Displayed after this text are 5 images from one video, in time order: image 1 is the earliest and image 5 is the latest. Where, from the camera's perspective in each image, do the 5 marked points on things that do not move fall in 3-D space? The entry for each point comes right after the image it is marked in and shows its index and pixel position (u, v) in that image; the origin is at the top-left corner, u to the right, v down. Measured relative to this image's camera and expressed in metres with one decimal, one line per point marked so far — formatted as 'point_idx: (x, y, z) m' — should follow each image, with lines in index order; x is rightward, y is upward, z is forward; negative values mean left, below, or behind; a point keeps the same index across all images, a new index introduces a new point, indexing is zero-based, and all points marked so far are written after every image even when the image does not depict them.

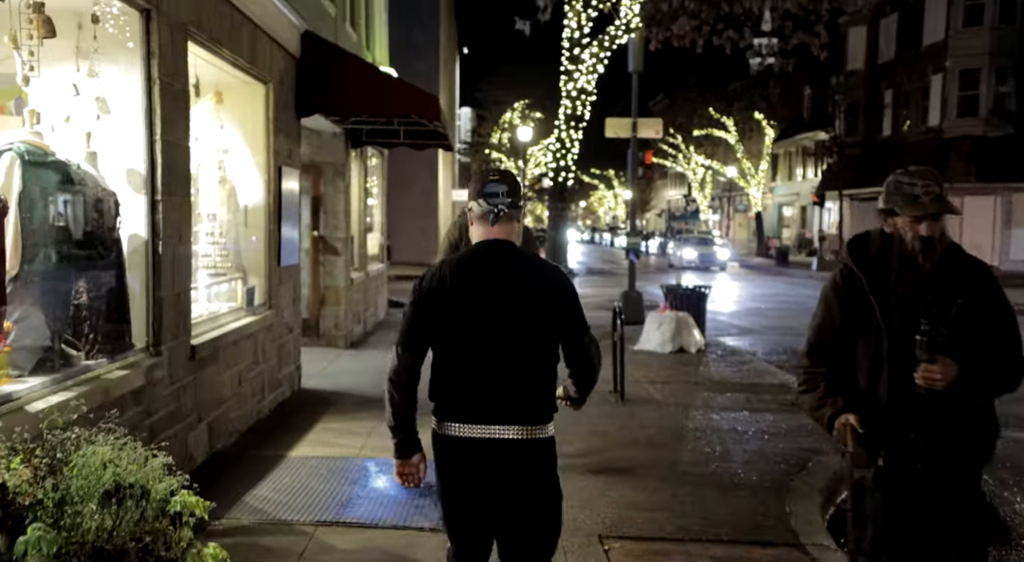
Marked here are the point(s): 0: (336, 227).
0: (-2.2, +0.7, +13.9) m
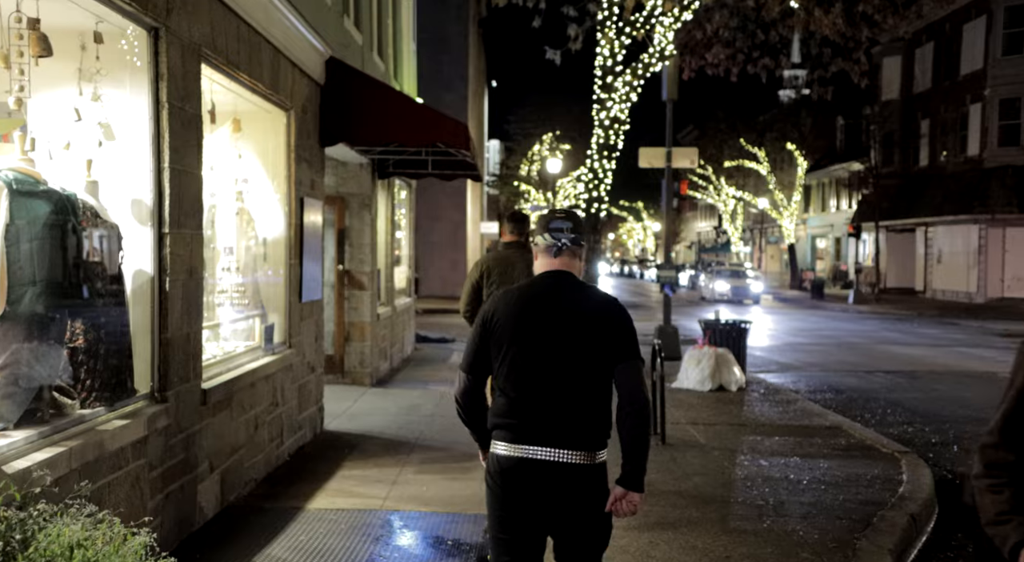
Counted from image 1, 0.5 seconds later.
0: (-1.8, +0.2, +13.4) m
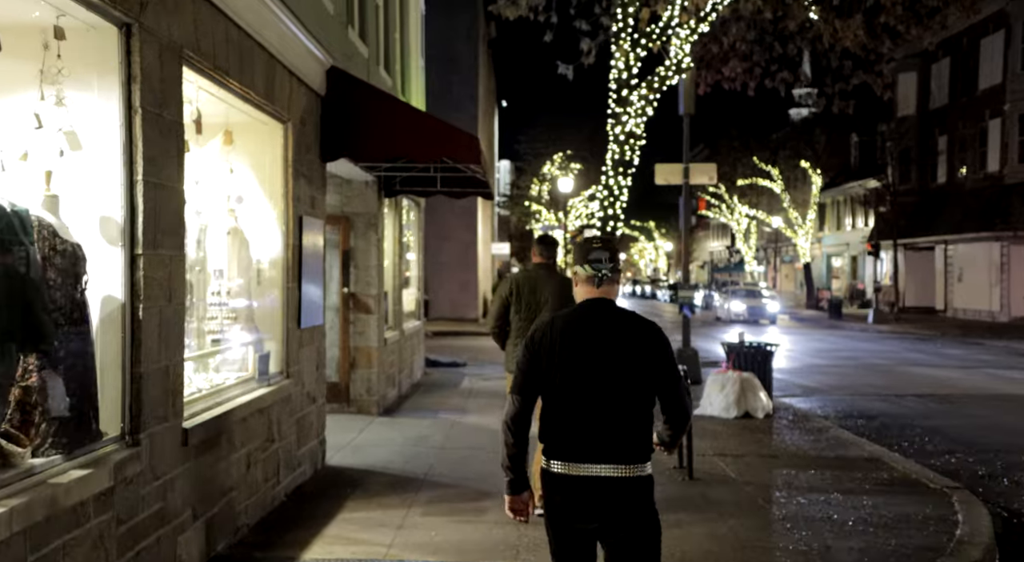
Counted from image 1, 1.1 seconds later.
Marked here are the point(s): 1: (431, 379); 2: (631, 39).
0: (-1.7, 0.0, +12.8) m
1: (-1.3, -1.6, +18.1) m
2: (+1.7, +3.5, +16.0) m
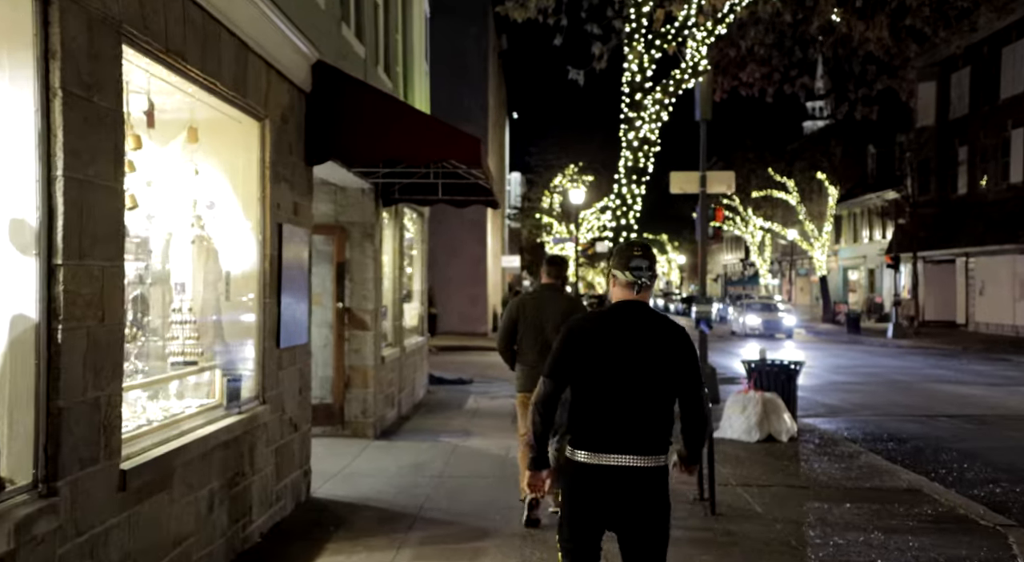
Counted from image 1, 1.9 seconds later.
0: (-1.6, -0.2, +12.0) m
1: (-1.2, -1.8, +17.2) m
2: (+1.9, +3.3, +15.2) m
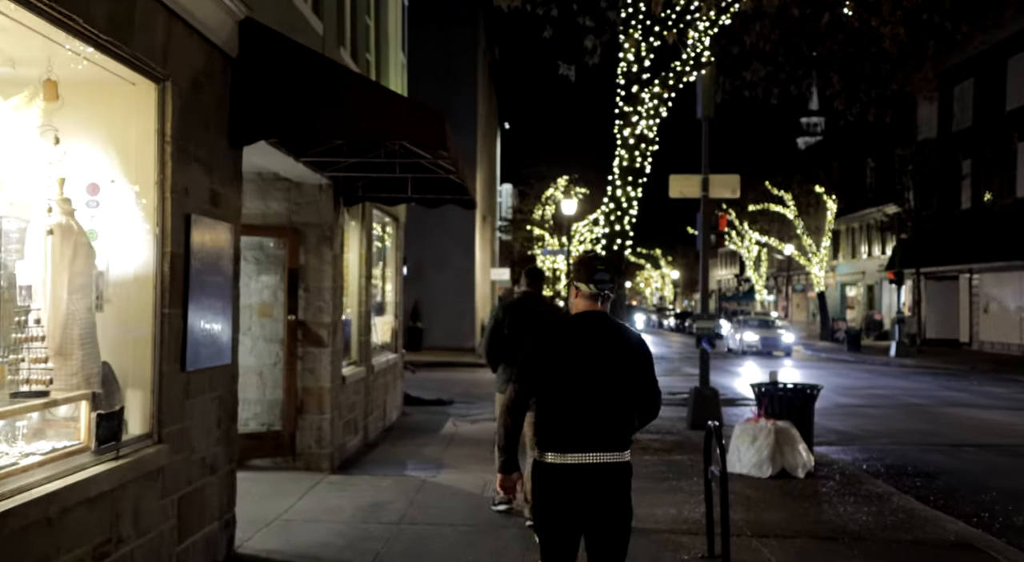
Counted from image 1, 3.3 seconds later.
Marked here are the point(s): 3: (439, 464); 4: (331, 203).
0: (-1.8, -0.3, +10.5) m
1: (-1.5, -2.0, +15.7) m
2: (+1.6, +3.2, +13.8) m
3: (-0.8, -1.9, +11.5) m
4: (-1.7, +0.7, +10.5) m
